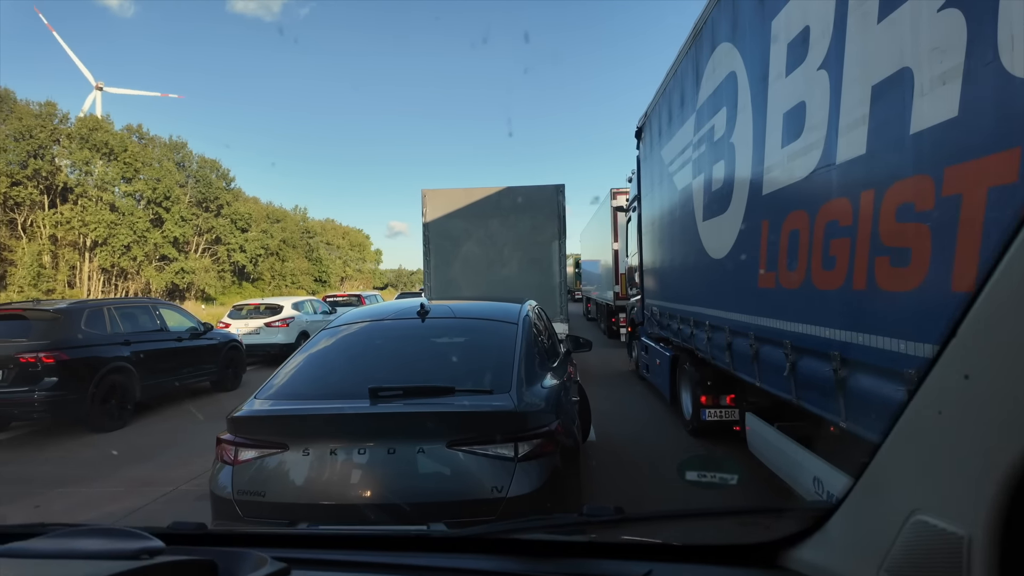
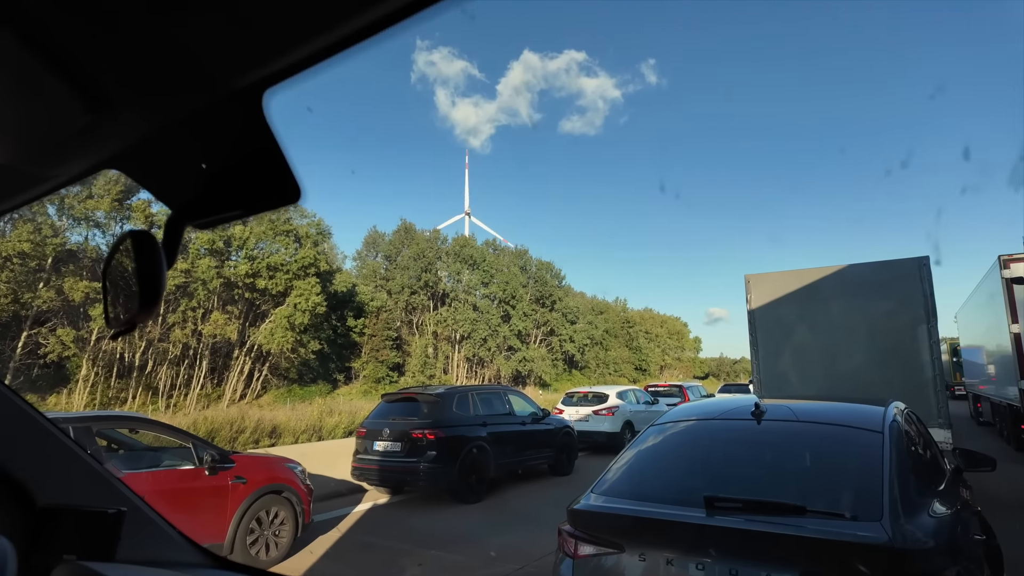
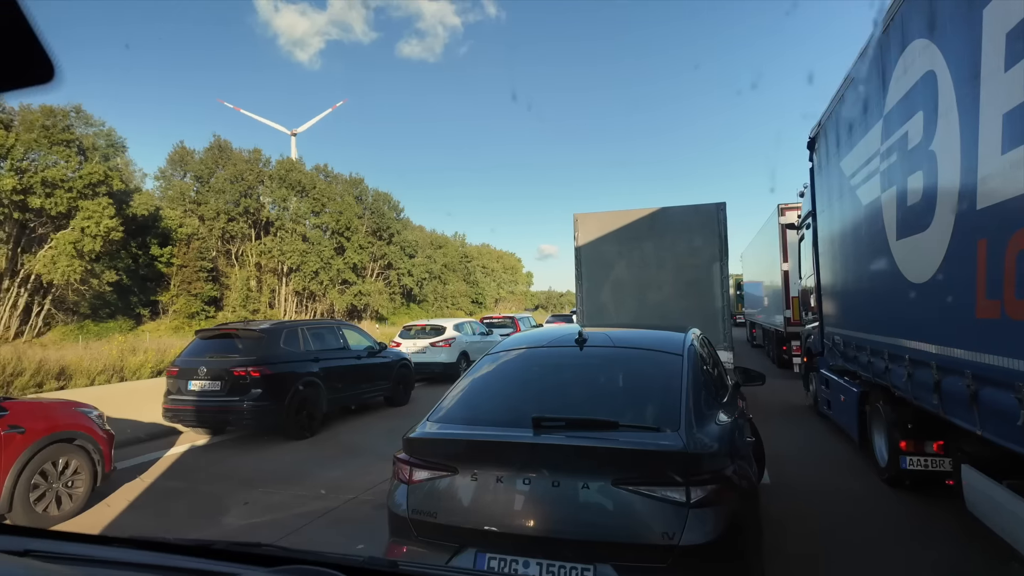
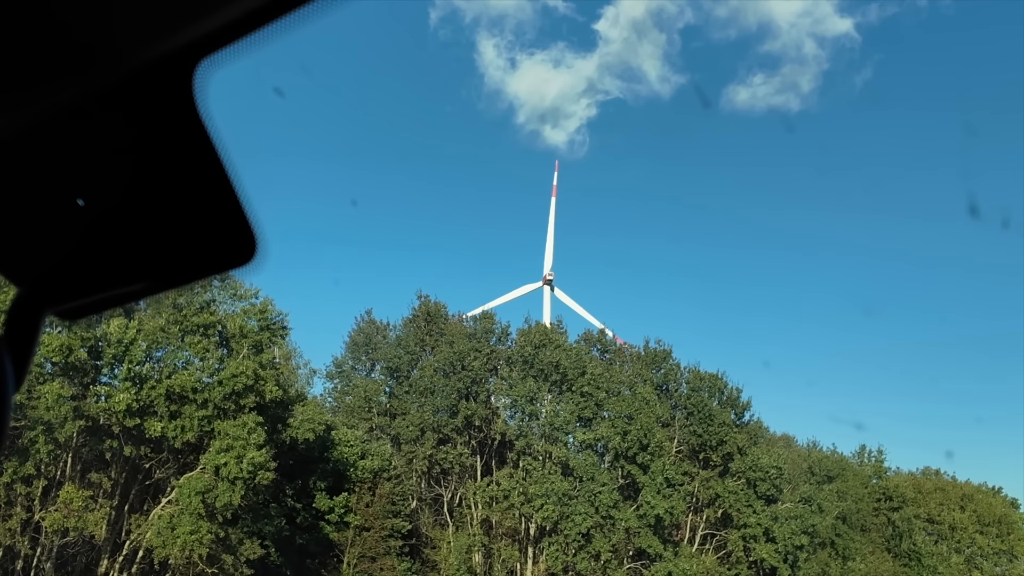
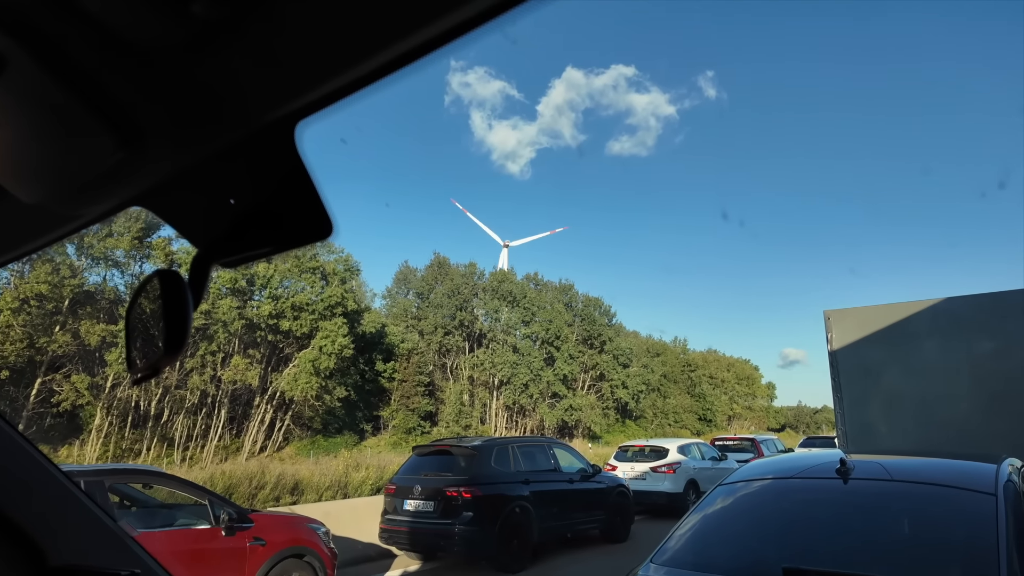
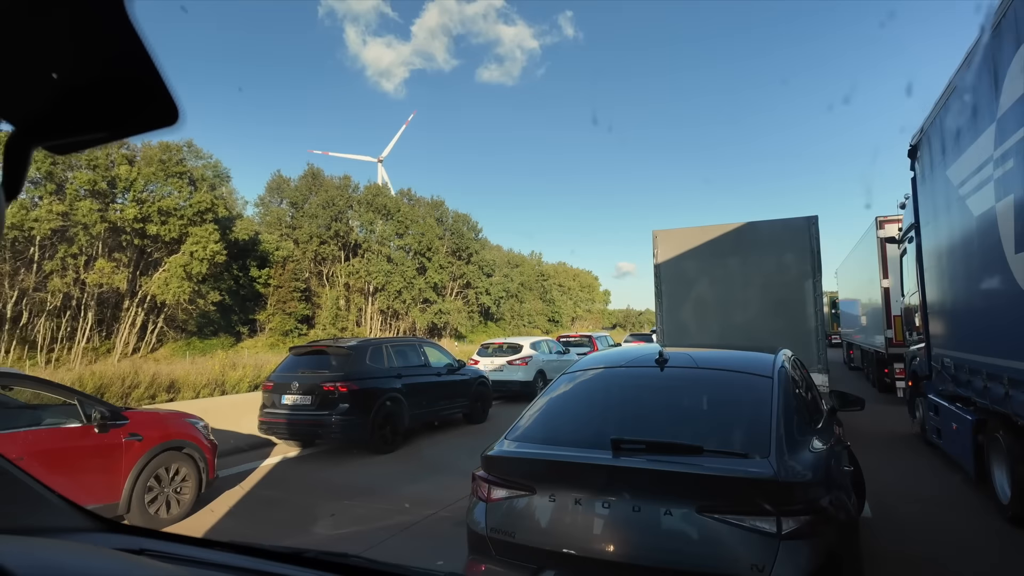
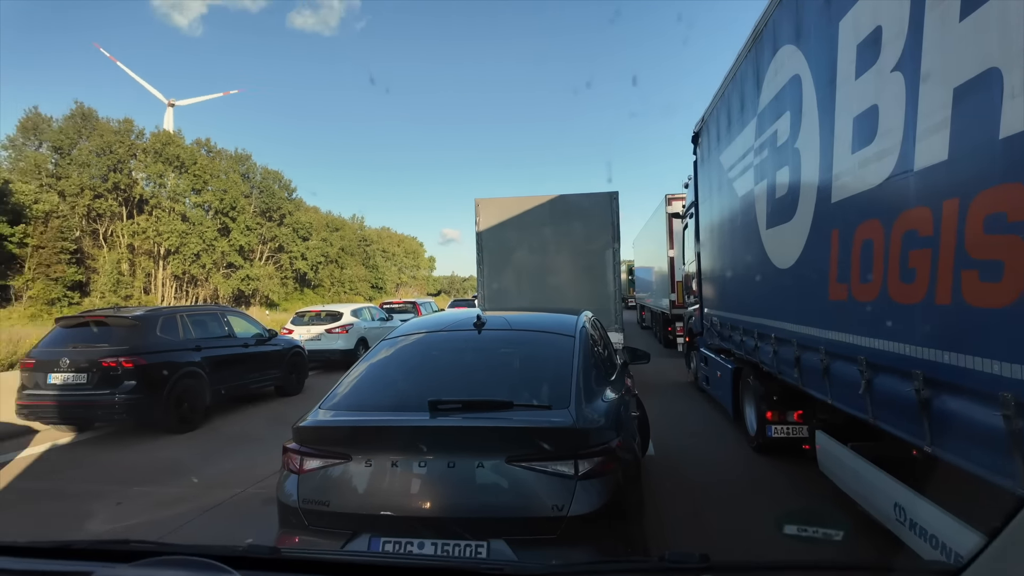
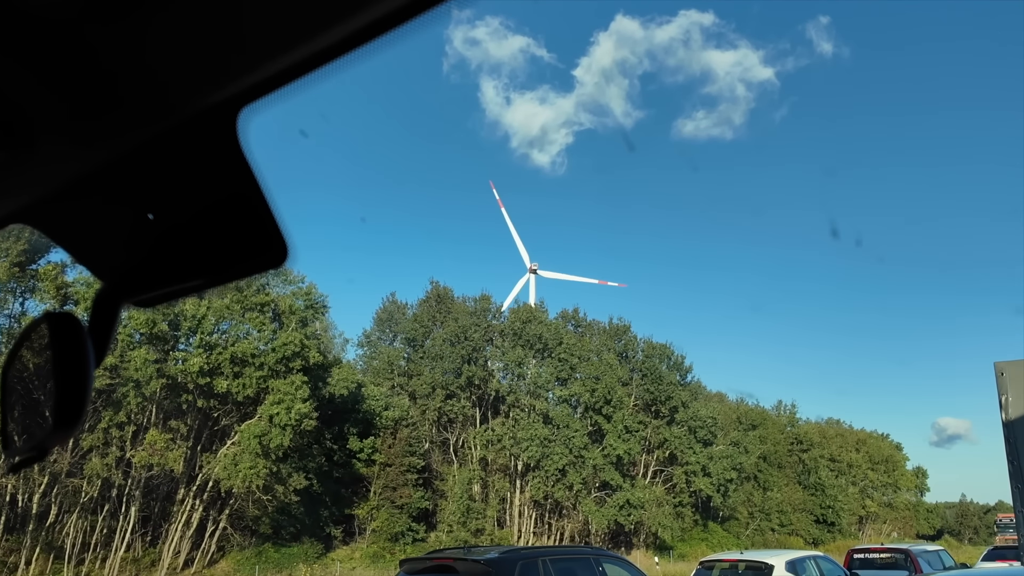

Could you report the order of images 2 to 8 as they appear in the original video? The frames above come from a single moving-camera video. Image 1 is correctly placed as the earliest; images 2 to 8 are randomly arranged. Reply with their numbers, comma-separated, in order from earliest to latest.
7, 3, 6, 2, 5, 8, 4
